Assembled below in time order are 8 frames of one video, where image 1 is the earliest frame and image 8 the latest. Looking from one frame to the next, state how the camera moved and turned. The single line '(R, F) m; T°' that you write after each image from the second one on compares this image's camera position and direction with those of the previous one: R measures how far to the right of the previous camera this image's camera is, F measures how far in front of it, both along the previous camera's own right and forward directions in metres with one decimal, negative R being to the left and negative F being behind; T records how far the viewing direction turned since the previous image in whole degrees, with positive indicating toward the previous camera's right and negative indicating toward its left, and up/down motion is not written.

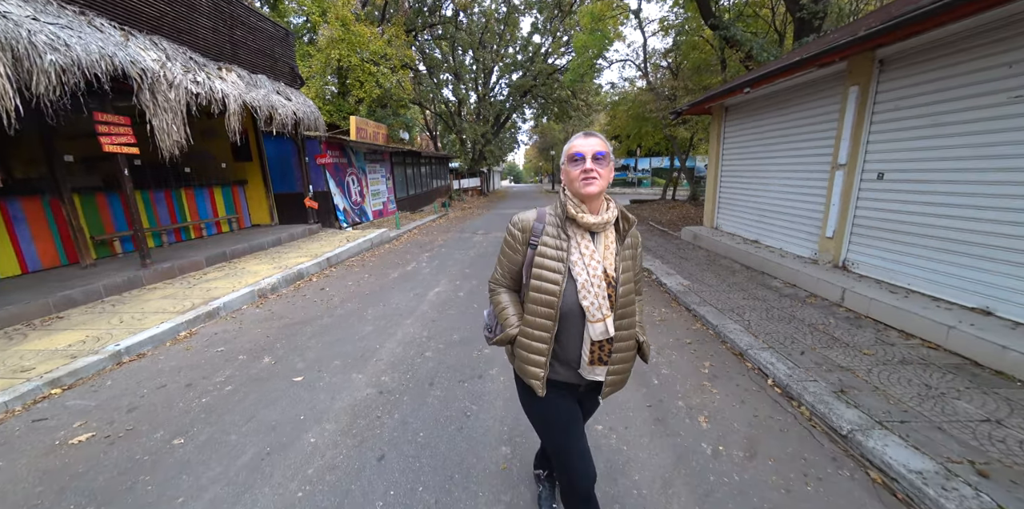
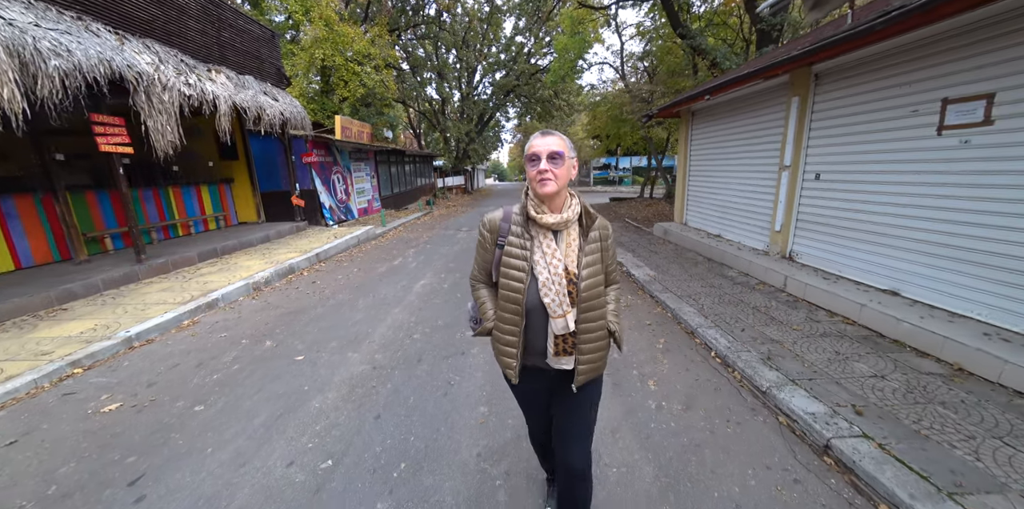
(+0.1, -0.5) m; +2°
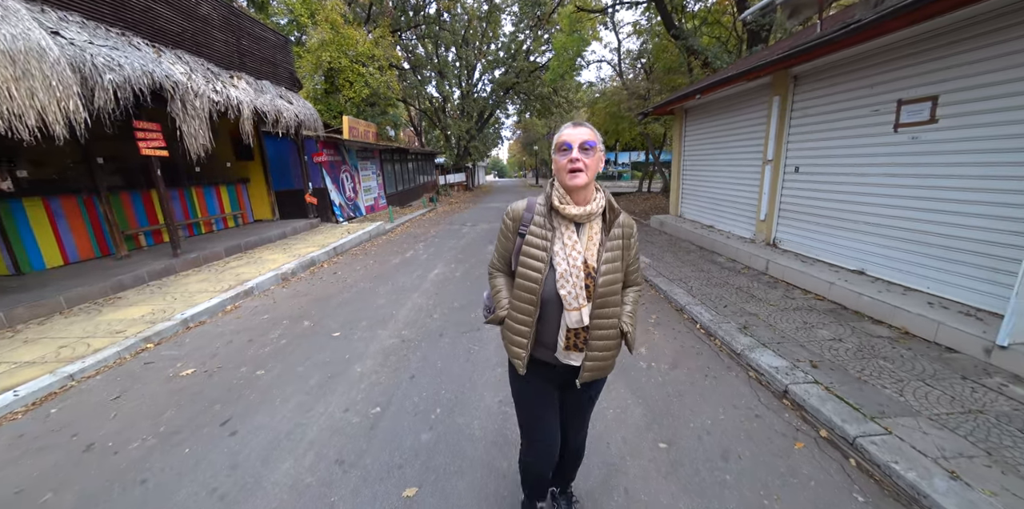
(-0.1, -0.5) m; 0°
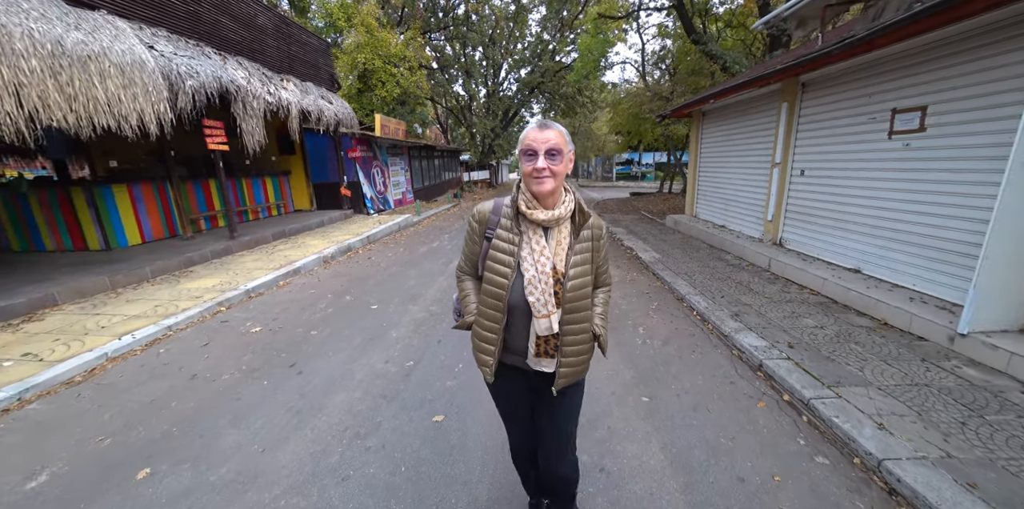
(+0.1, -0.6) m; -3°
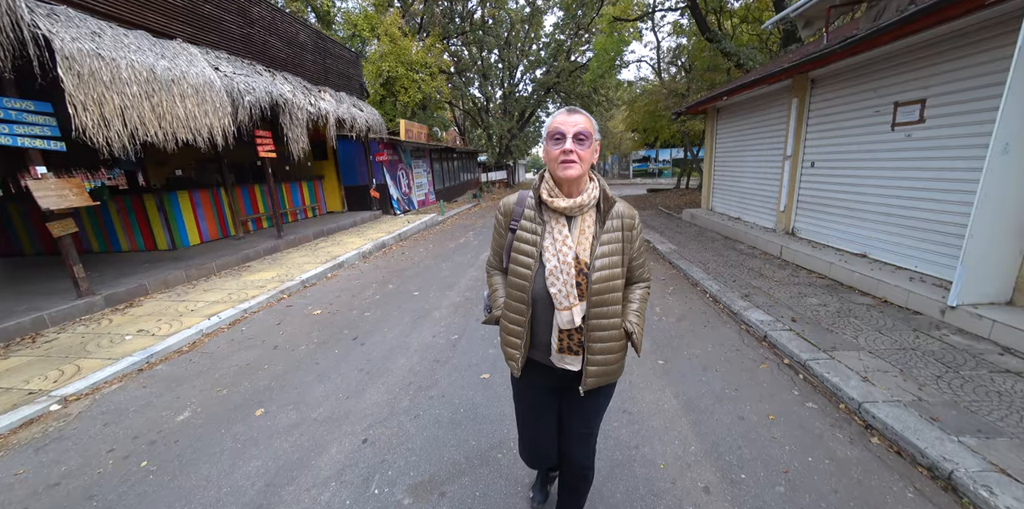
(-0.1, -0.5) m; -2°
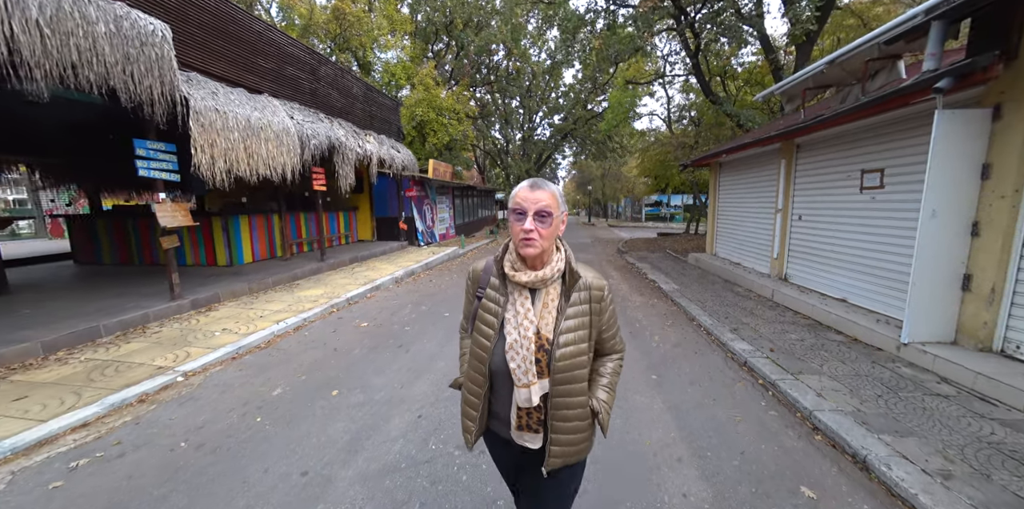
(-0.1, -0.9) m; -2°
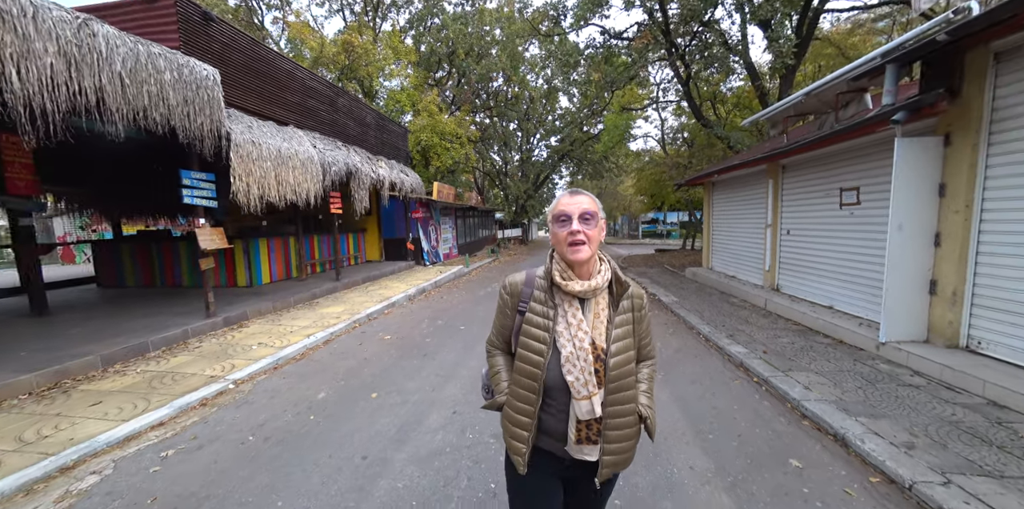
(-0.2, -0.5) m; 0°
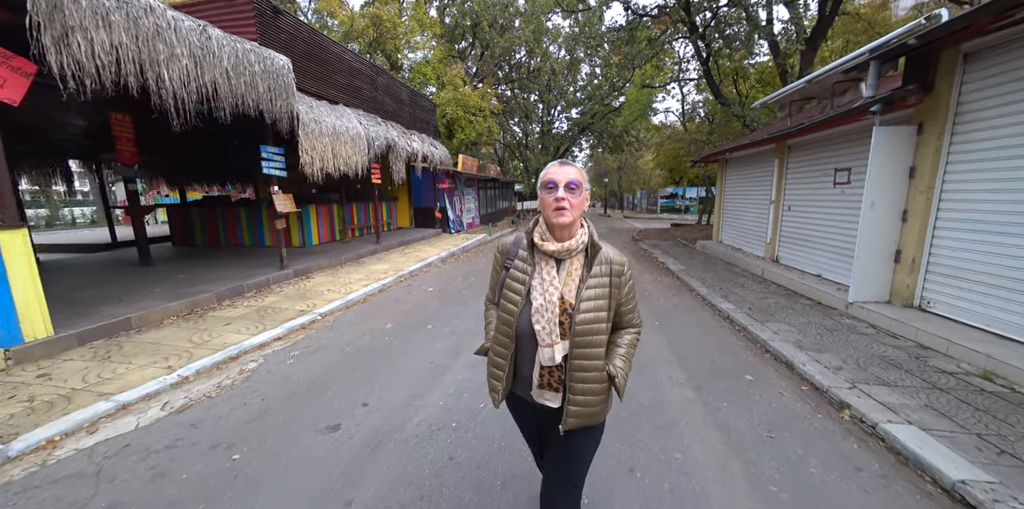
(-0.1, -1.0) m; -2°
